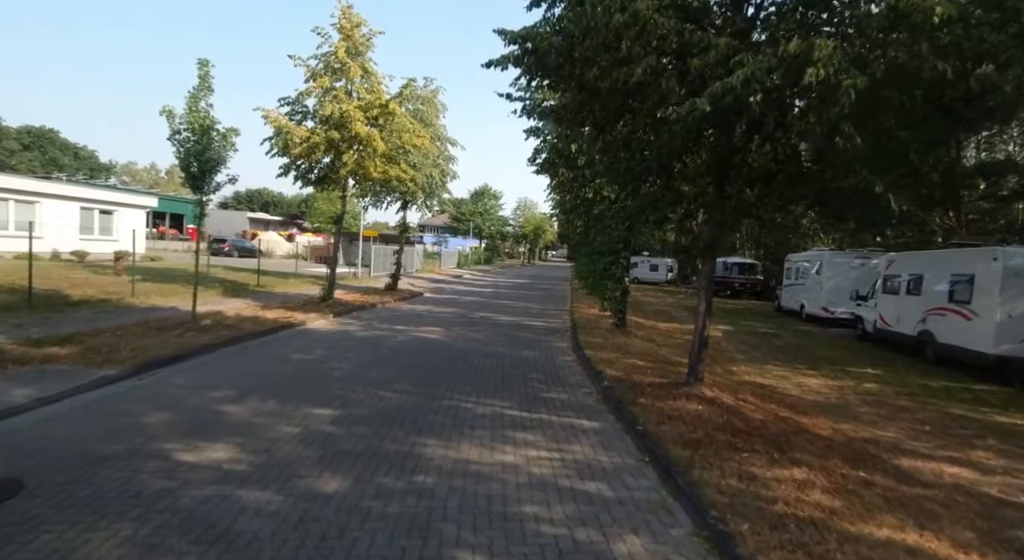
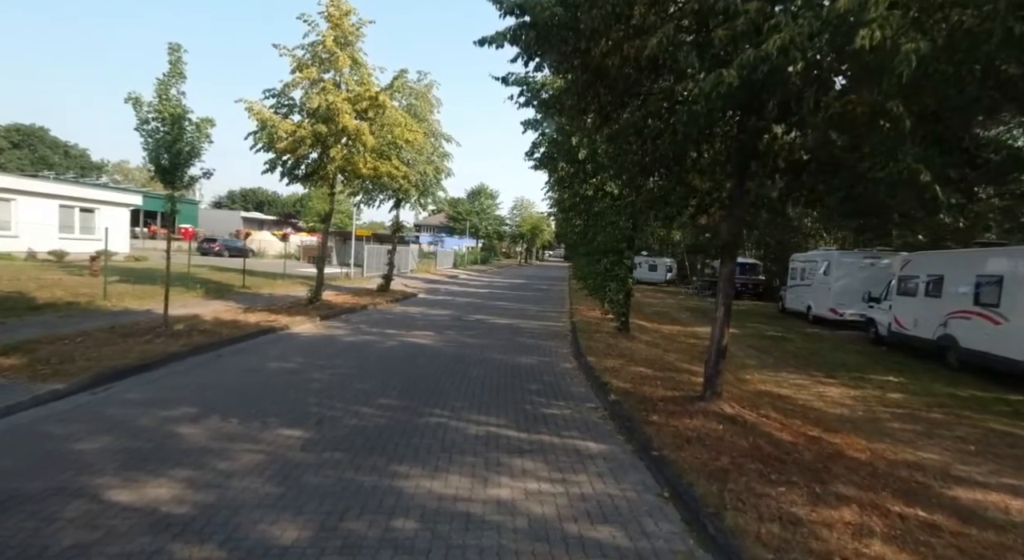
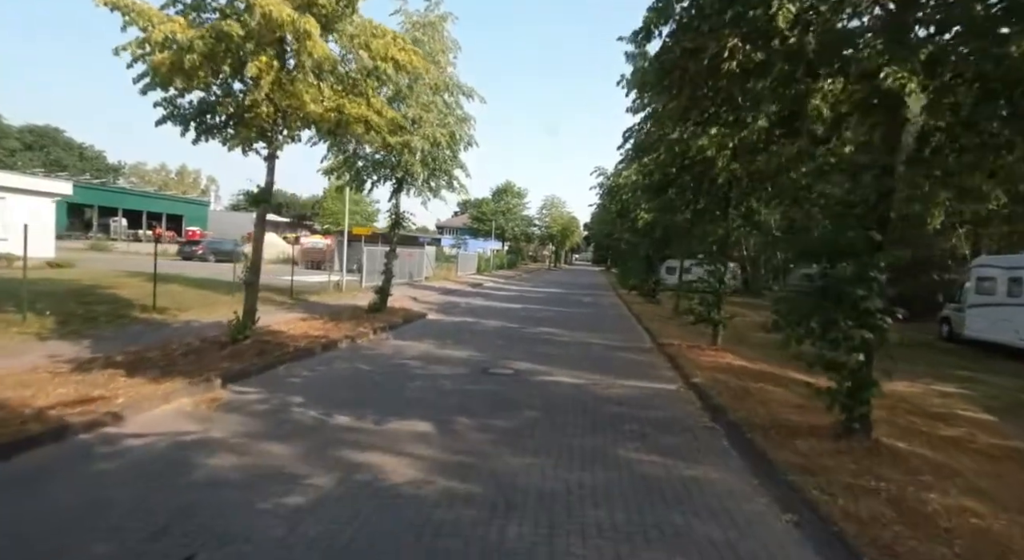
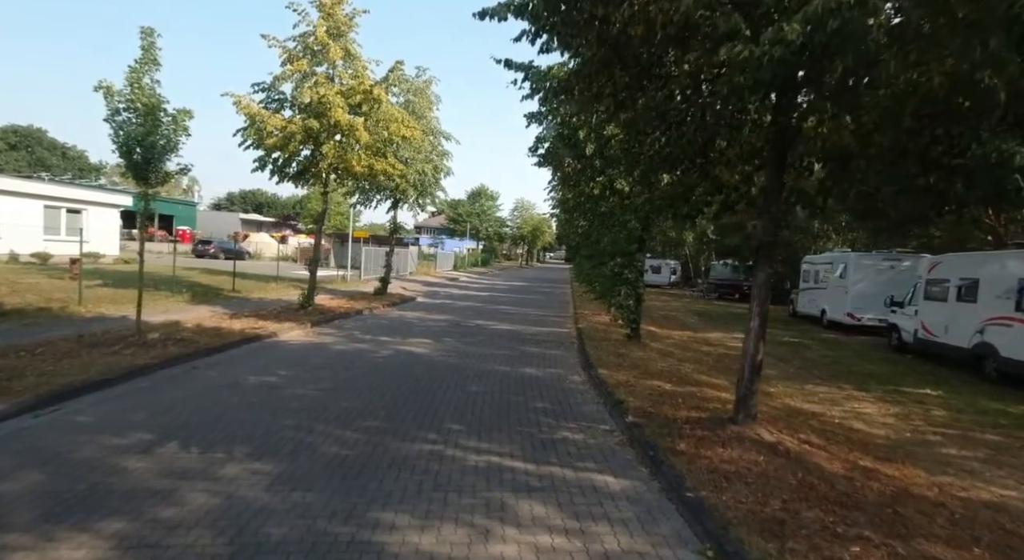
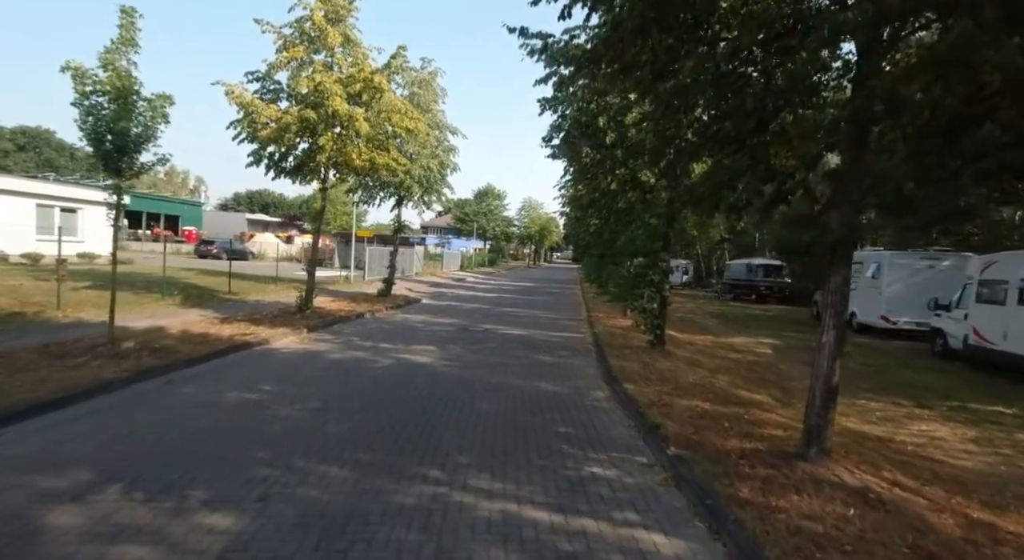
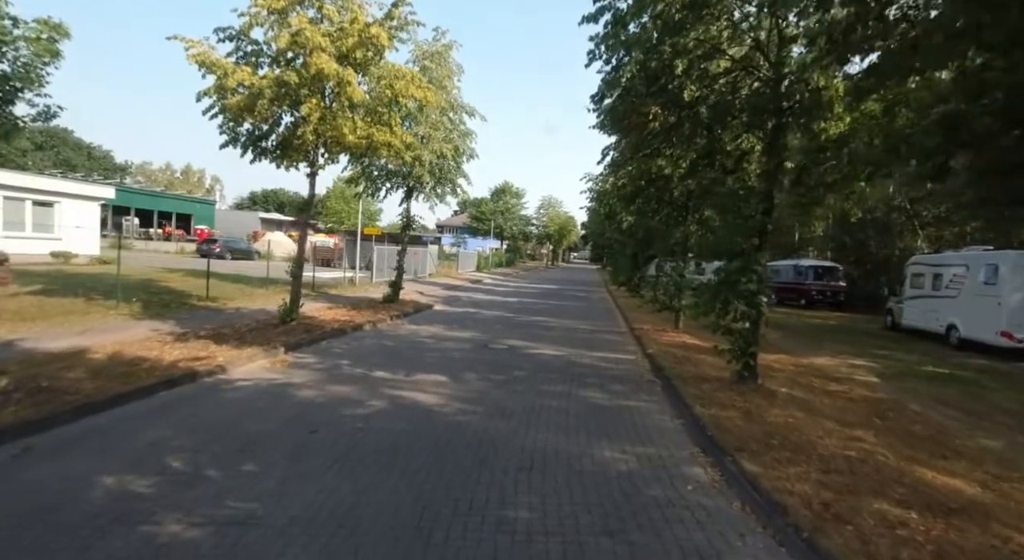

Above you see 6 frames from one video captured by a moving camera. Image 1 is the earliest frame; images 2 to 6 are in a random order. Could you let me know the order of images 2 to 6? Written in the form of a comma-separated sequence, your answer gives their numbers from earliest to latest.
2, 4, 5, 6, 3
